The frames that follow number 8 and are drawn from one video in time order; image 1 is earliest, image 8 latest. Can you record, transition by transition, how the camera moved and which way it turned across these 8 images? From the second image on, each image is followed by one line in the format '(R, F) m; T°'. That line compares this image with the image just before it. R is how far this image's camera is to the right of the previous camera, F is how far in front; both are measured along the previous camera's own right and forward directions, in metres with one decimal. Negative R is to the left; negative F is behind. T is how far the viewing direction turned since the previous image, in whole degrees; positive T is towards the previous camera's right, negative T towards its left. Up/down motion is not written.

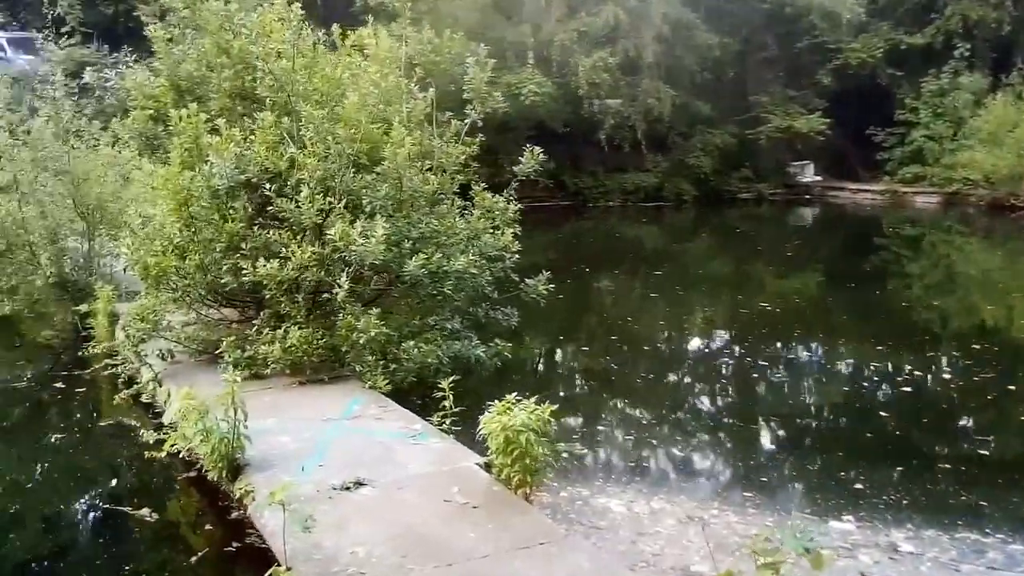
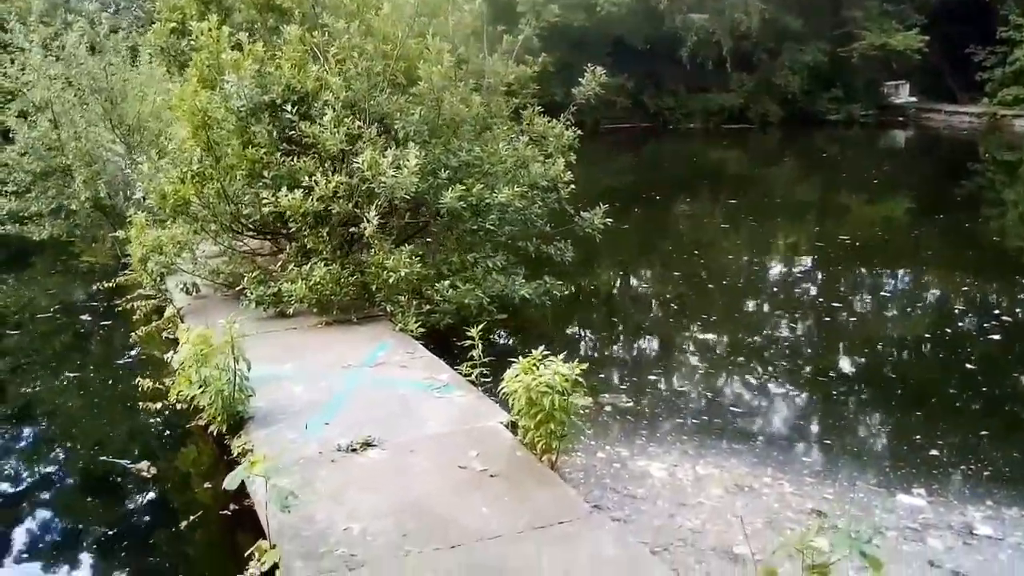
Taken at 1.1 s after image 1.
(+0.2, +0.5) m; -5°
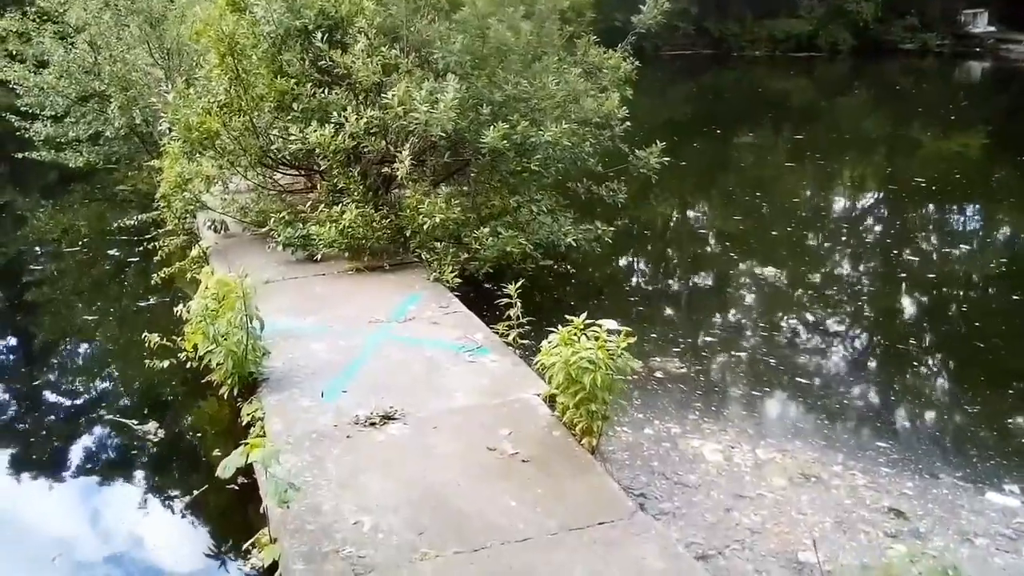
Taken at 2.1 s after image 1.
(0.0, +0.4) m; -3°
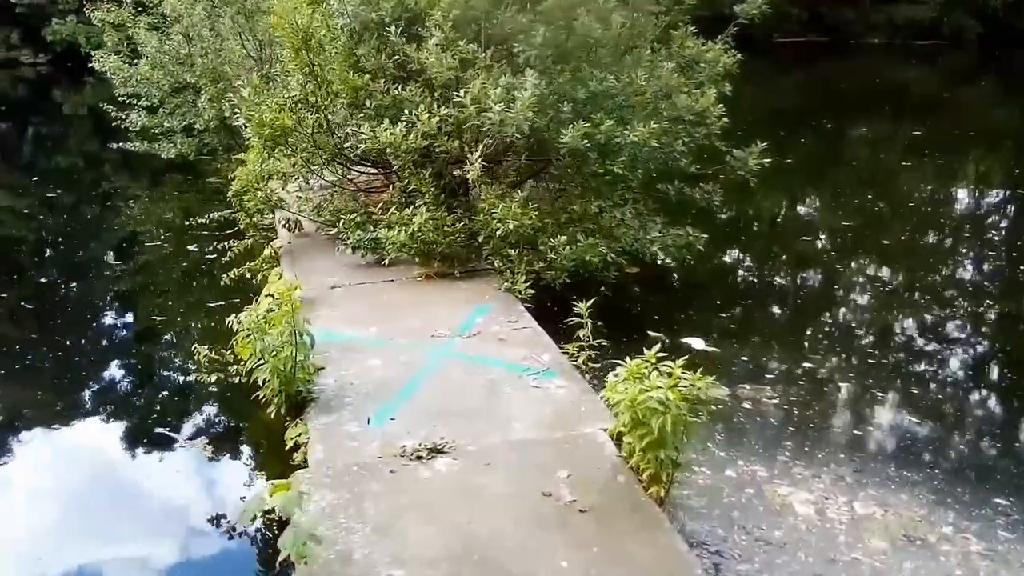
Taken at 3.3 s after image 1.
(+0.1, +0.3) m; -6°
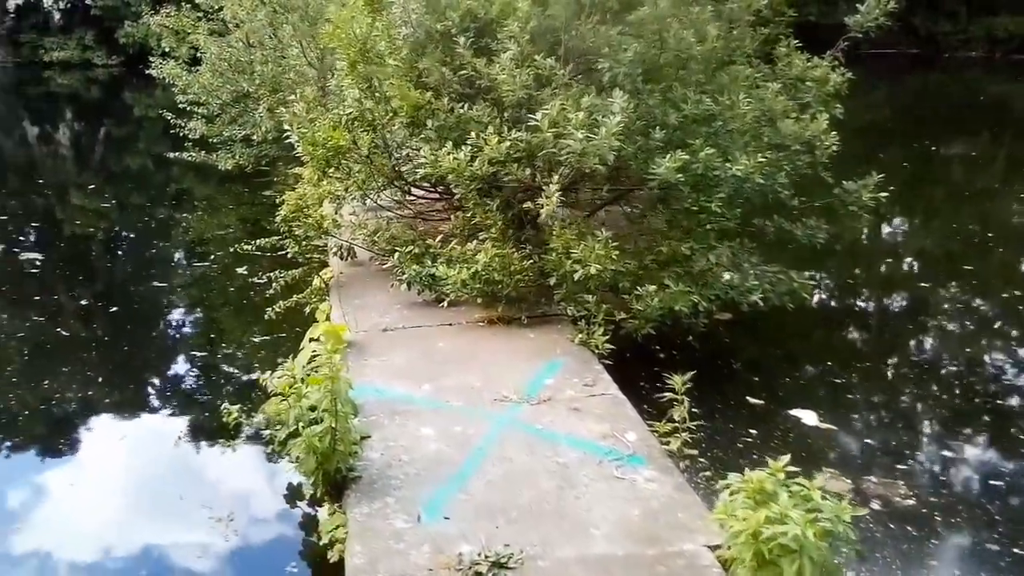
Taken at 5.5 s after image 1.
(0.0, +0.5) m; -4°
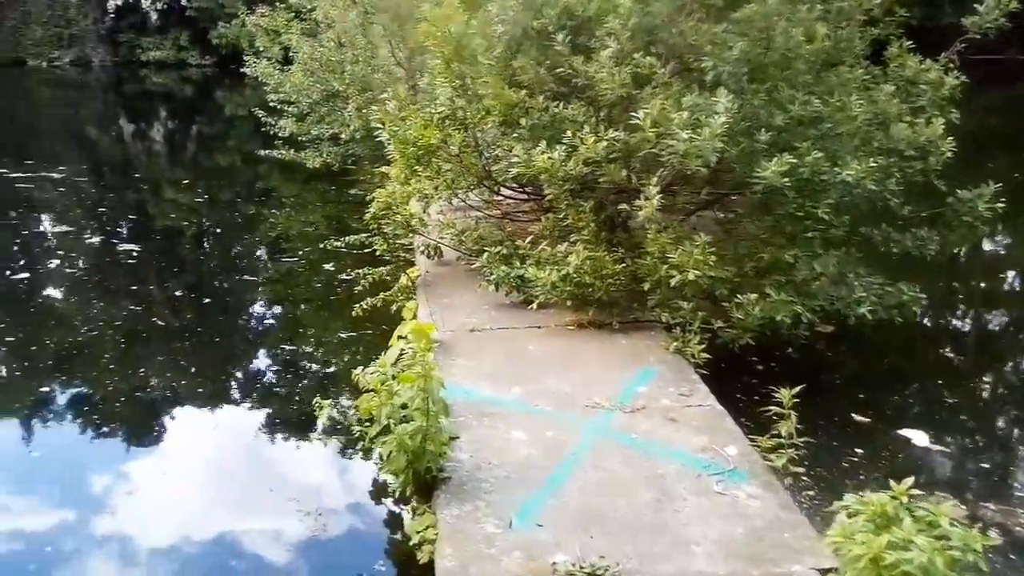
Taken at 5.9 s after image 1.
(-0.1, +0.1) m; -4°
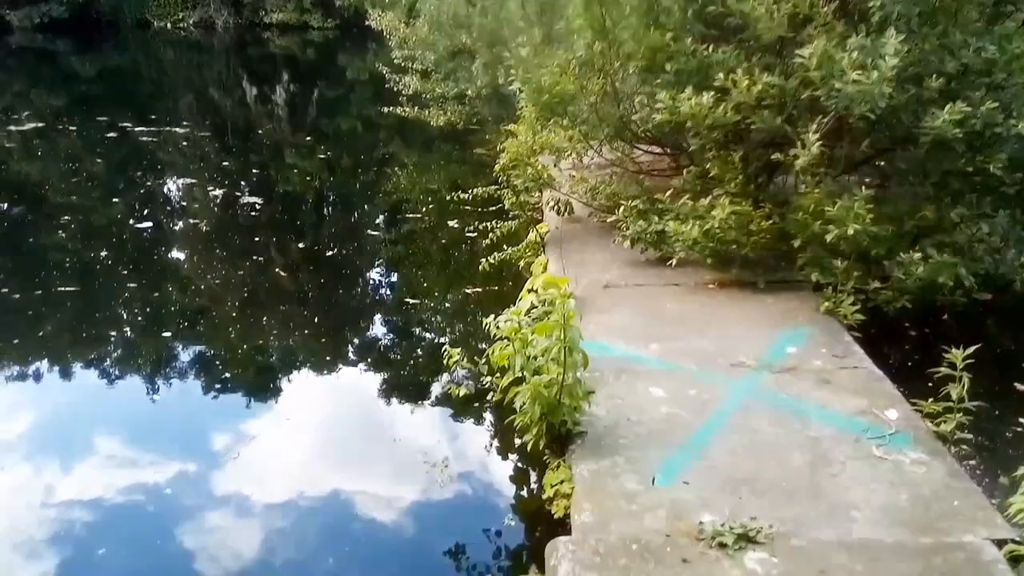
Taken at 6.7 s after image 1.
(-0.1, +0.1) m; -6°
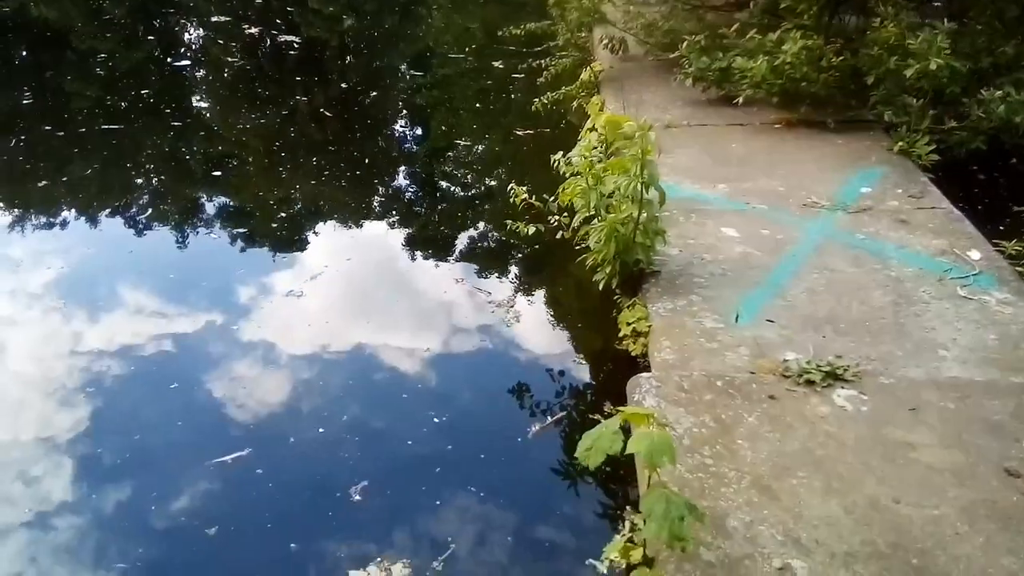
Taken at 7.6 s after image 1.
(-0.1, +0.1) m; -1°
